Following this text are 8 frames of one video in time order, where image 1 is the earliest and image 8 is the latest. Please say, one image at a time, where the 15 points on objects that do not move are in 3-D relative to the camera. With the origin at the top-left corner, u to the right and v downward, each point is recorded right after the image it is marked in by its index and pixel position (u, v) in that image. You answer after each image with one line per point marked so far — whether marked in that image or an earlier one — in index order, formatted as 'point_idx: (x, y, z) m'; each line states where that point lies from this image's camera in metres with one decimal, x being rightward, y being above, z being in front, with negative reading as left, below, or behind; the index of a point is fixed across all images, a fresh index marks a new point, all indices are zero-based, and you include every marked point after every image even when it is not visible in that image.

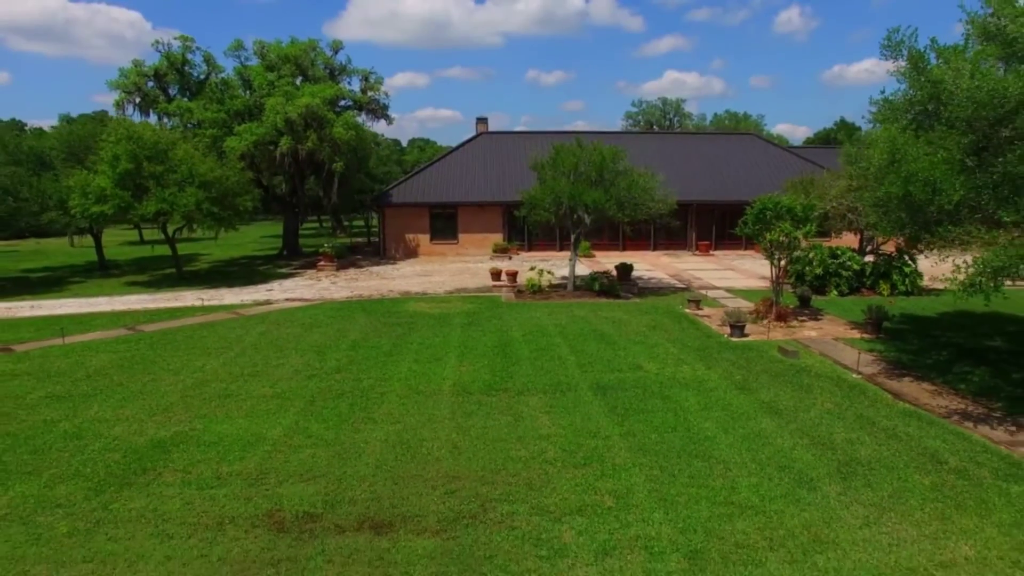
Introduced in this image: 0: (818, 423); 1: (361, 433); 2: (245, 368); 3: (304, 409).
0: (+3.9, -1.6, +9.6) m
1: (-1.9, -1.8, +9.4) m
2: (-4.5, -1.3, +12.7) m
3: (-2.9, -1.6, +10.4) m
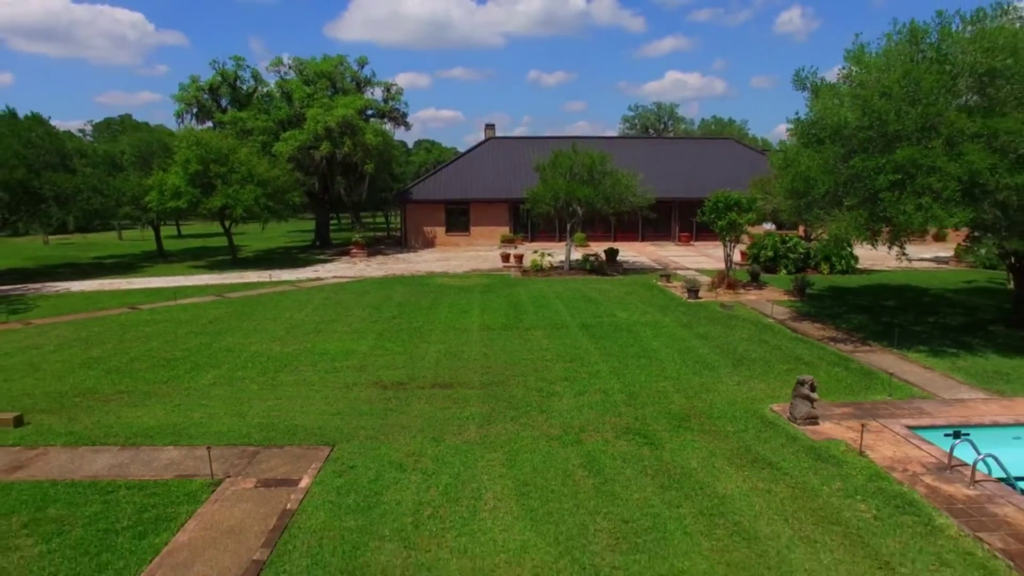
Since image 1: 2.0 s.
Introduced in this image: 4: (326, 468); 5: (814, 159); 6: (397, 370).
0: (+4.1, -0.9, +14.2) m
1: (-1.7, -1.1, +14.0) m
2: (-4.3, -0.6, +17.3) m
3: (-2.7, -1.0, +15.0) m
4: (-2.0, -1.9, +8.1) m
5: (+5.7, +2.5, +14.3) m
6: (-1.9, -1.3, +12.4) m
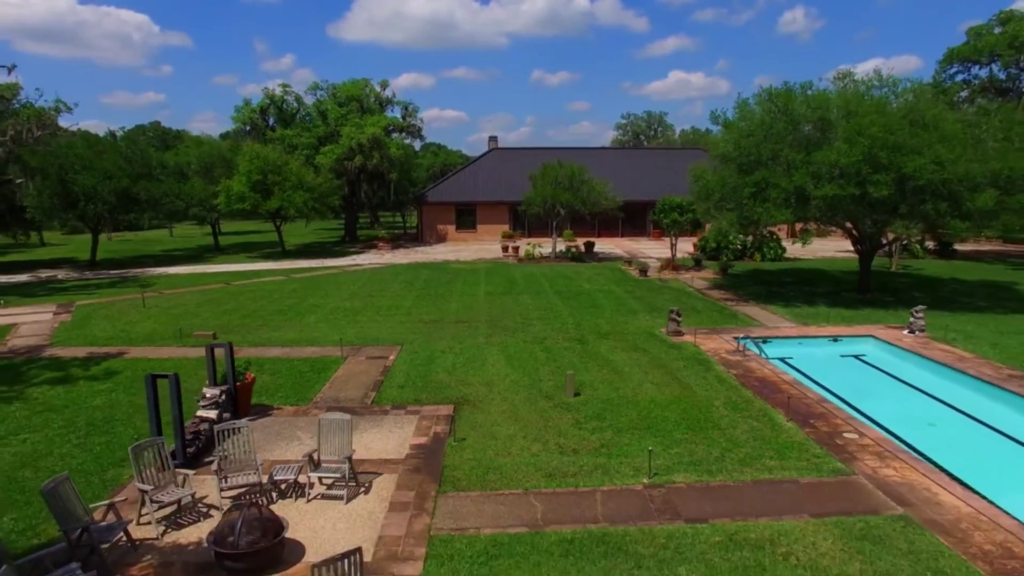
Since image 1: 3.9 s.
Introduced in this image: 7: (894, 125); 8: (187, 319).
0: (+3.9, -0.3, +20.8) m
1: (-1.8, -0.4, +20.7) m
2: (-4.4, 0.0, +24.0) m
3: (-2.8, -0.3, +21.7) m
4: (-2.2, -1.2, +14.8) m
5: (+5.6, +3.1, +20.9) m
6: (-2.1, -0.6, +19.1) m
7: (+8.9, +3.8, +17.6) m
8: (-7.9, -0.7, +18.3) m
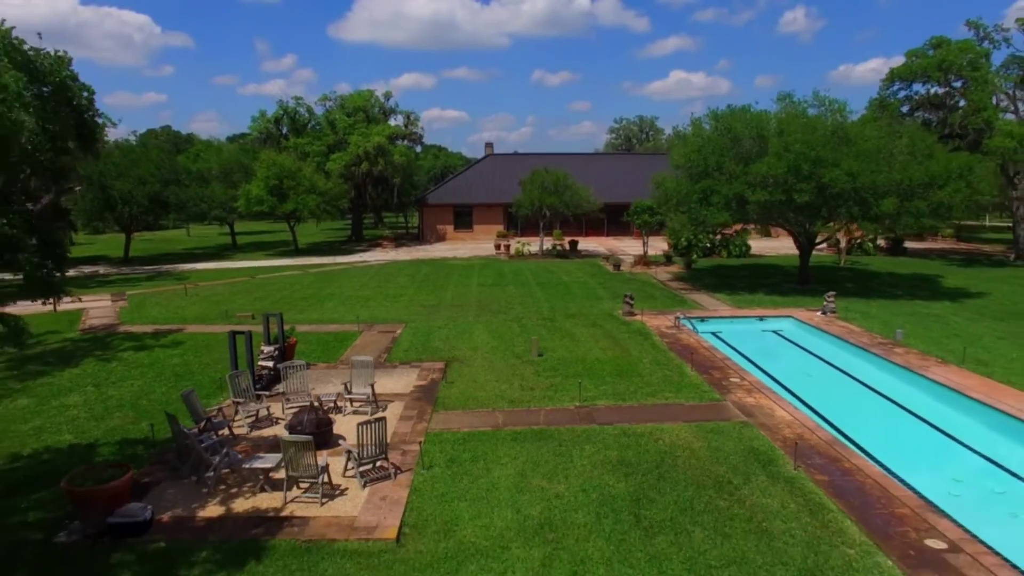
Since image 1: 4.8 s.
0: (+3.5, 0.0, +24.4) m
1: (-2.2, -0.1, +24.3) m
2: (-4.9, +0.3, +27.6) m
3: (-3.2, 0.0, +25.3) m
4: (-2.6, -1.0, +18.4) m
5: (+5.1, +3.4, +24.5) m
6: (-2.5, -0.4, +22.7) m
7: (+8.5, +4.1, +21.2) m
8: (-8.3, -0.5, +21.9) m
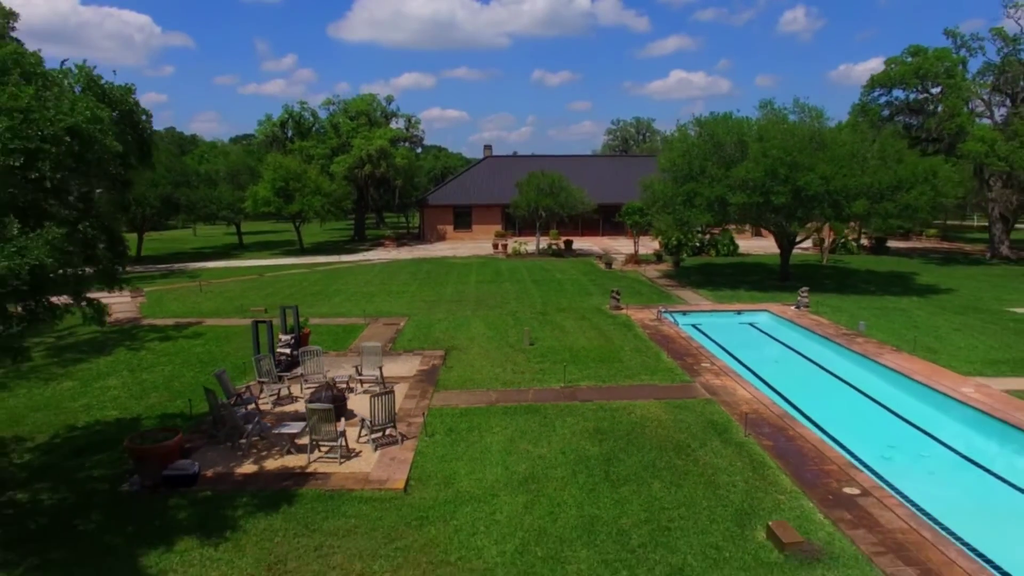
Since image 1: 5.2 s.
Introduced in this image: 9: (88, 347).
0: (+3.4, +0.1, +25.9) m
1: (-2.3, 0.0, +25.7) m
2: (-5.0, +0.4, +29.1) m
3: (-3.4, +0.1, +26.8) m
4: (-2.7, -0.8, +19.8) m
5: (+5.0, +3.5, +26.0) m
6: (-2.6, -0.2, +24.1) m
7: (+8.4, +4.2, +22.7) m
8: (-8.4, -0.4, +23.4) m
9: (-9.5, -1.3, +16.9) m
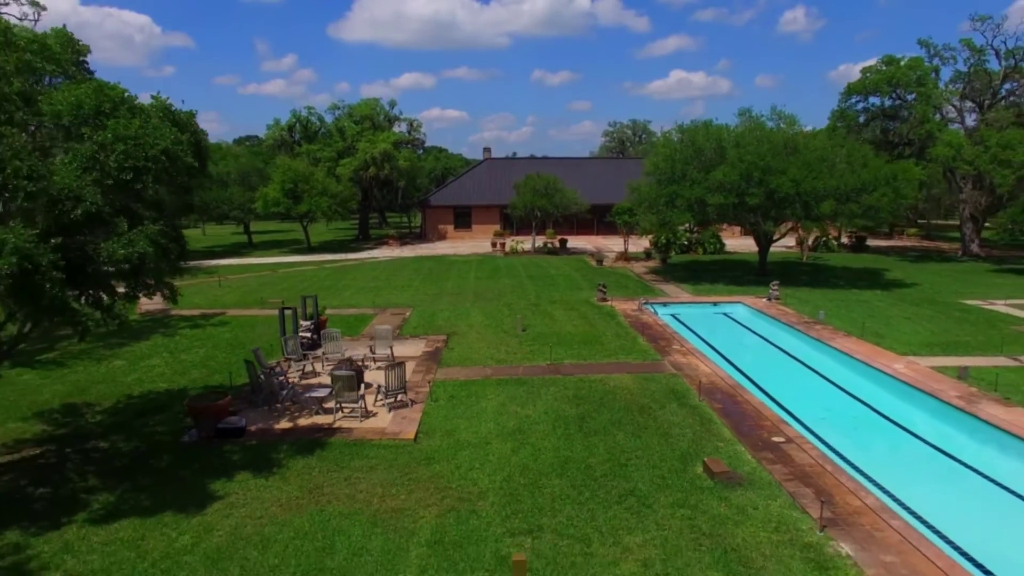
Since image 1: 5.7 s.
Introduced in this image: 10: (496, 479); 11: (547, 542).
0: (+3.3, +0.3, +27.9) m
1: (-2.5, +0.2, +27.7) m
2: (-5.1, +0.6, +31.1) m
3: (-3.5, +0.3, +28.7) m
4: (-2.9, -0.7, +21.8) m
5: (+4.9, +3.7, +28.0) m
6: (-2.8, -0.1, +26.1) m
7: (+8.3, +4.4, +24.7) m
8: (-8.6, -0.2, +25.4) m
9: (-9.6, -1.1, +18.9) m
10: (-0.2, -2.3, +9.3) m
11: (+0.4, -2.6, +7.7) m
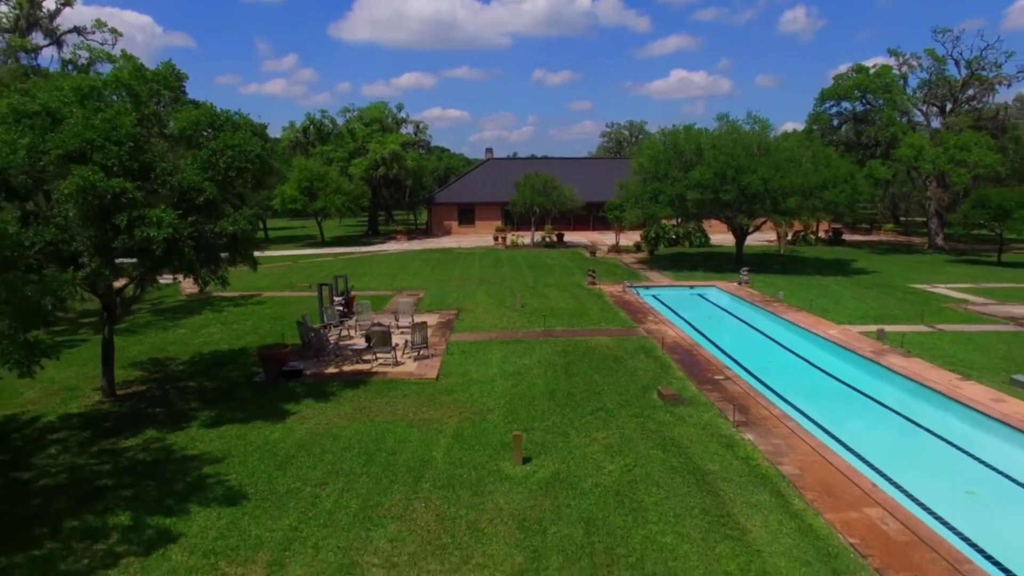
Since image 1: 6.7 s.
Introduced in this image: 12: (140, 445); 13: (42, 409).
0: (+3.3, +0.8, +30.9) m
1: (-2.5, +0.7, +30.8) m
2: (-5.1, +1.1, +34.1) m
3: (-3.5, +0.8, +31.8) m
4: (-2.8, -0.2, +24.9) m
5: (+4.9, +4.2, +31.0) m
6: (-2.7, +0.4, +29.2) m
7: (+8.3, +4.9, +27.7) m
8: (-8.5, +0.3, +28.4) m
9: (-9.6, -0.6, +21.9) m
10: (-0.2, -1.8, +12.3) m
11: (+0.4, -2.1, +10.7) m
12: (-5.3, -2.2, +10.7) m
13: (-7.8, -2.0, +12.5) m
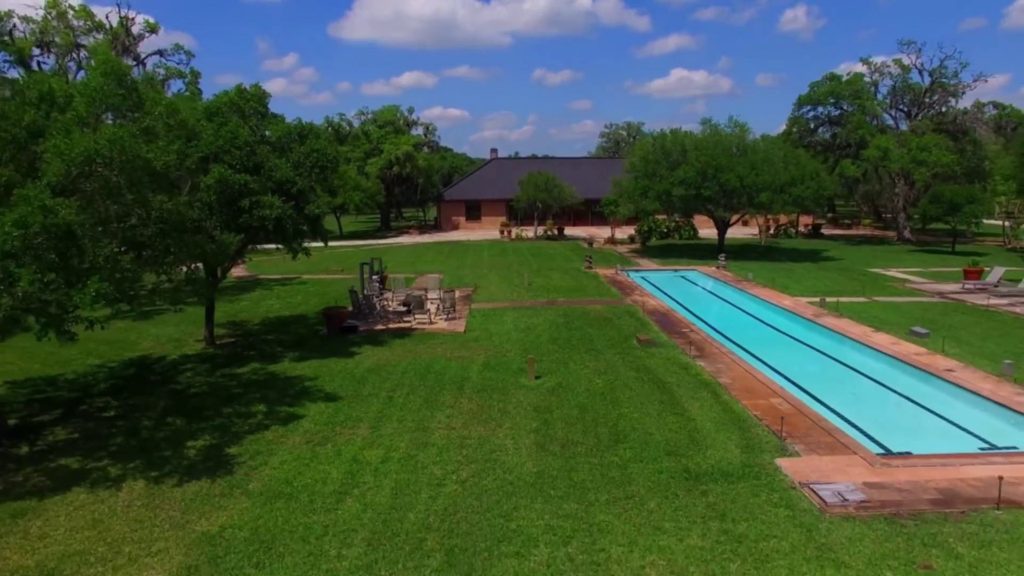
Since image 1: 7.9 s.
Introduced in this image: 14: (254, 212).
0: (+3.6, +1.5, +34.6) m
1: (-2.2, +1.3, +34.5) m
2: (-4.8, +1.8, +37.8) m
3: (-3.2, +1.4, +35.5) m
4: (-2.6, +0.5, +28.6) m
5: (+5.2, +4.8, +34.7) m
6: (-2.5, +1.1, +32.9) m
7: (+8.5, +5.5, +31.4) m
8: (-8.3, +1.0, +32.2) m
9: (-9.3, 0.0, +25.6) m
10: (+0.1, -1.2, +16.0) m
11: (+0.6, -1.4, +14.5) m
12: (-5.0, -1.6, +14.4) m
13: (-7.5, -1.4, +16.2) m
14: (-4.7, +1.4, +13.7) m
